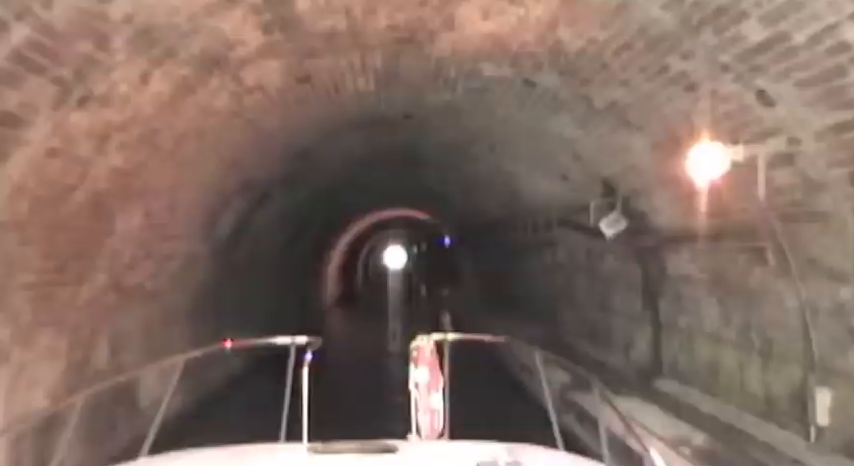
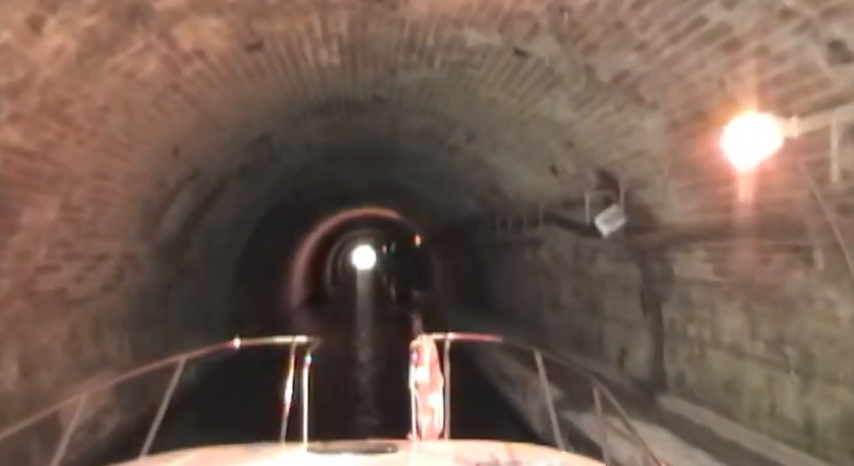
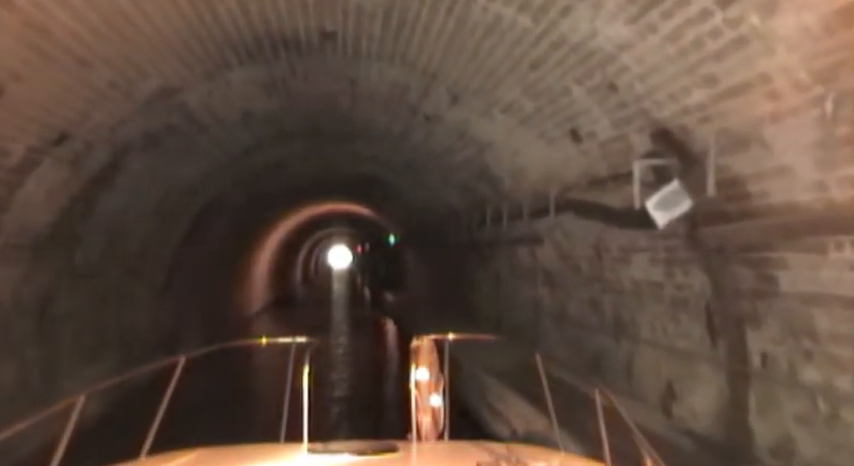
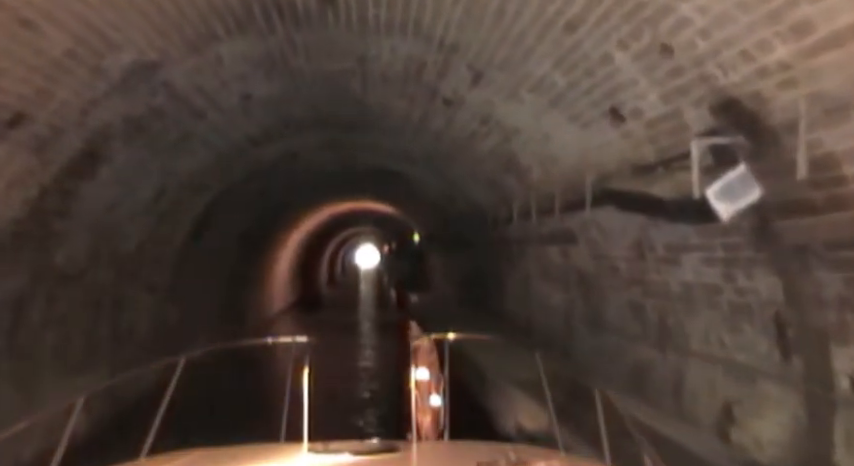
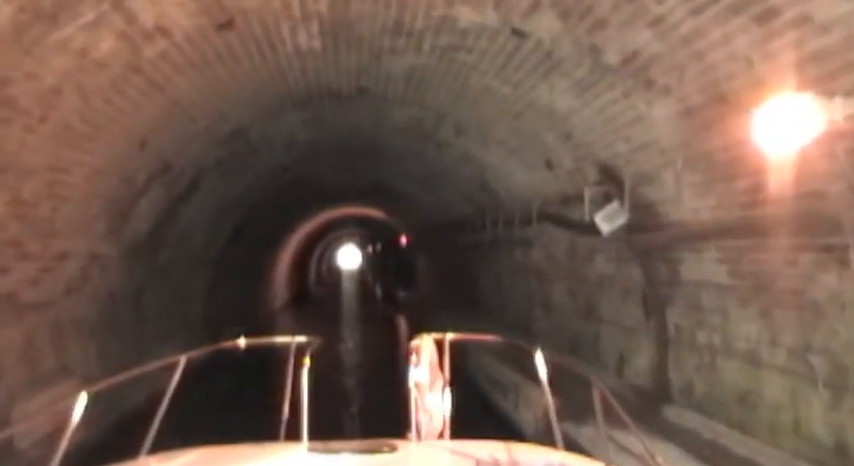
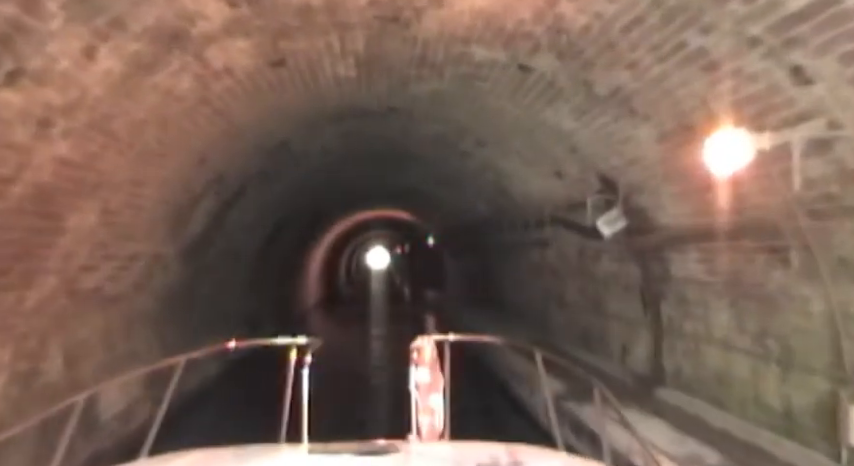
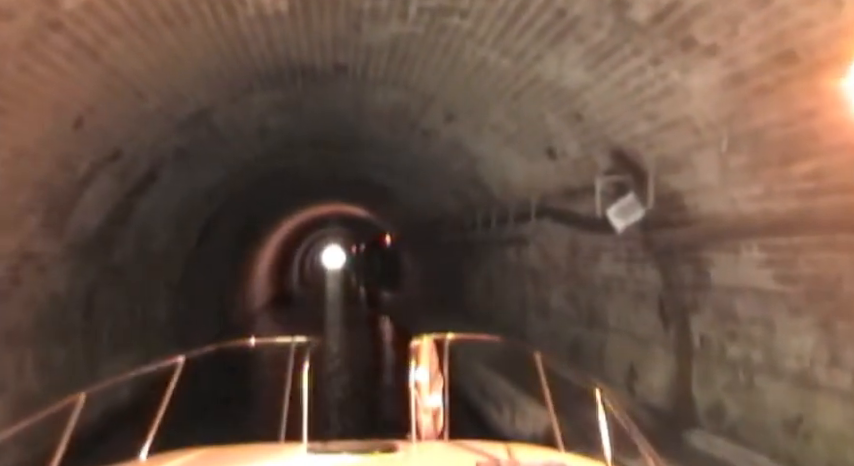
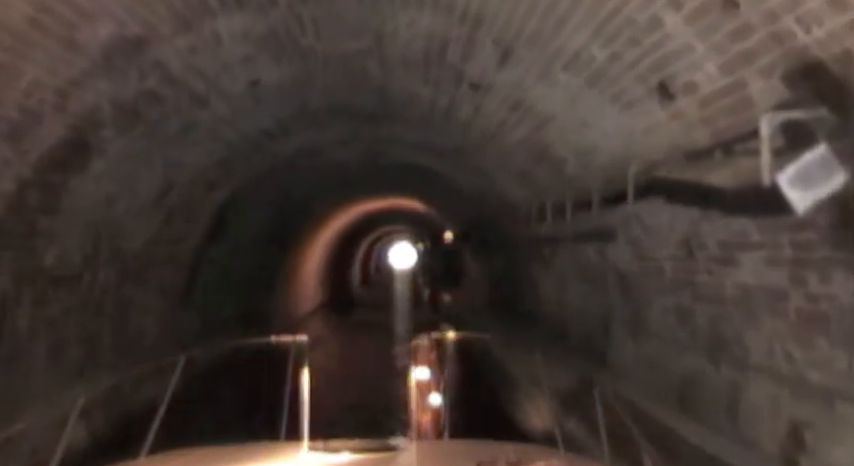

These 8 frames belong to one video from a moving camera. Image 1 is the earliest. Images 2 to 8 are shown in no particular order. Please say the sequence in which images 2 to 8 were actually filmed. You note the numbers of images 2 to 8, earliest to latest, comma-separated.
6, 2, 5, 7, 3, 4, 8
